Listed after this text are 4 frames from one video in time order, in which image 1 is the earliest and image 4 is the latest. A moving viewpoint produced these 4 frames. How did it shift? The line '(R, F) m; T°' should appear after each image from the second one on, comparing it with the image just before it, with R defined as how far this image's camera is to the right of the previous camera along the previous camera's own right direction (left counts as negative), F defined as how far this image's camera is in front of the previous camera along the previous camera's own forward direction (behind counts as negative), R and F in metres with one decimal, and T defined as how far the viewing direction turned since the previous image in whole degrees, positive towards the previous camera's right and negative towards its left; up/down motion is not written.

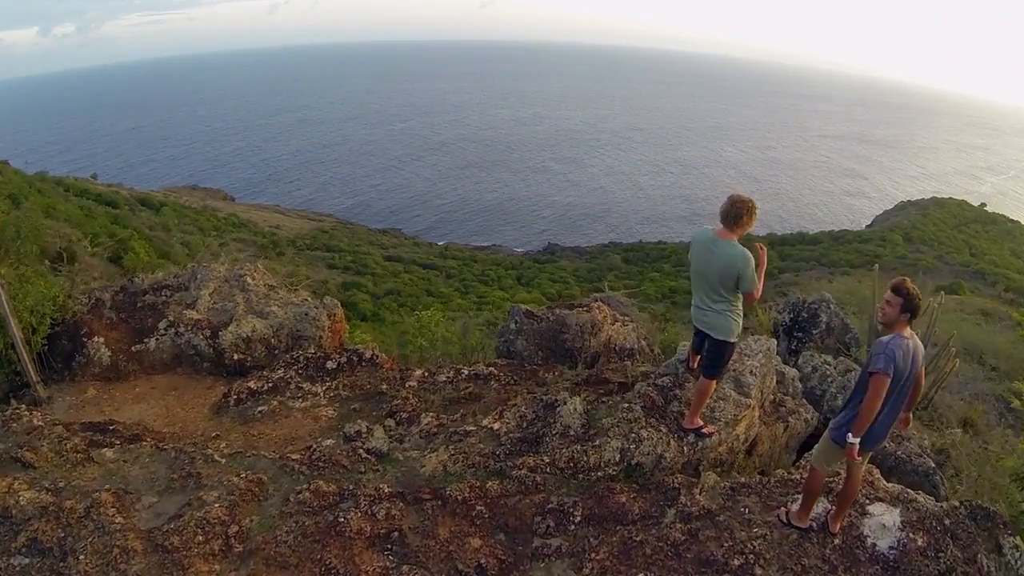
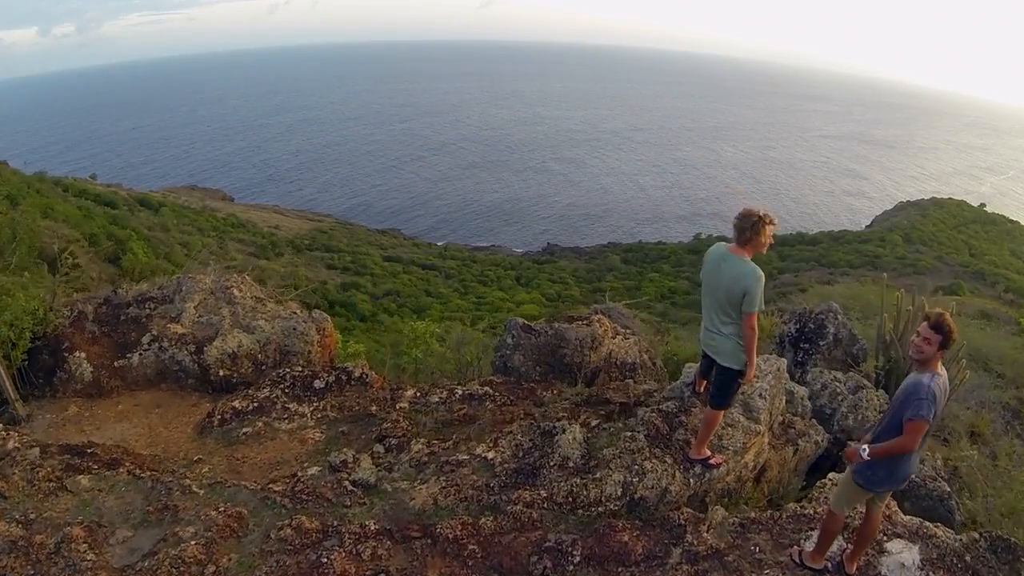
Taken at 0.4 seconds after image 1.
(0.0, +0.1) m; 0°
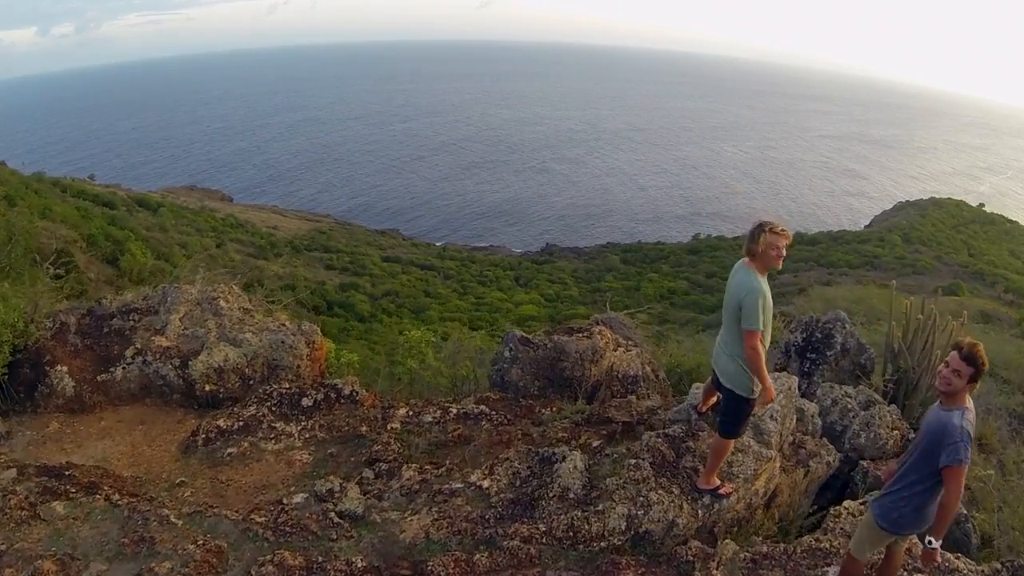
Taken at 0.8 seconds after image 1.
(0.0, +0.1) m; 0°
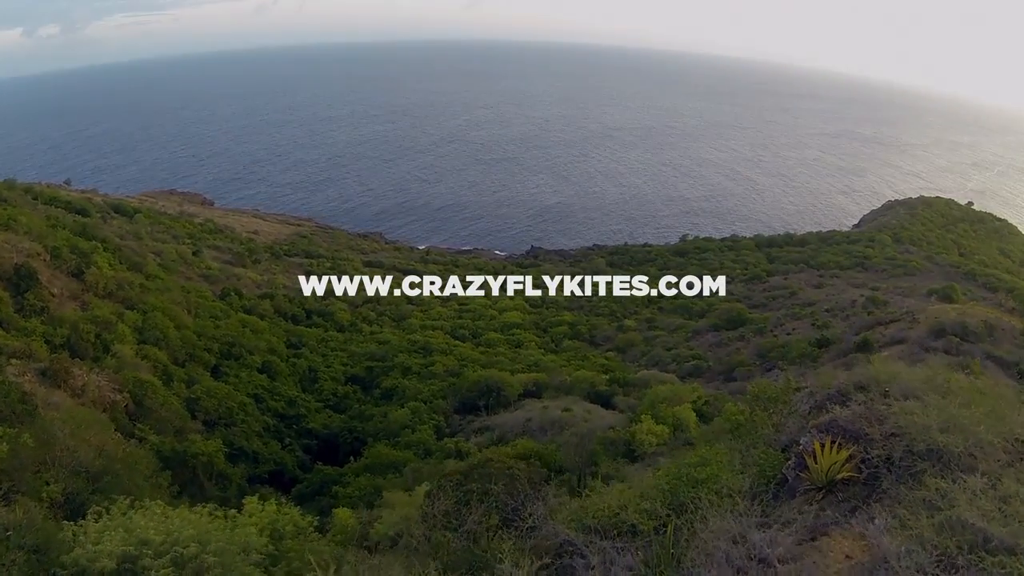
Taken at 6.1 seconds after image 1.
(+0.5, +3.0) m; +1°
